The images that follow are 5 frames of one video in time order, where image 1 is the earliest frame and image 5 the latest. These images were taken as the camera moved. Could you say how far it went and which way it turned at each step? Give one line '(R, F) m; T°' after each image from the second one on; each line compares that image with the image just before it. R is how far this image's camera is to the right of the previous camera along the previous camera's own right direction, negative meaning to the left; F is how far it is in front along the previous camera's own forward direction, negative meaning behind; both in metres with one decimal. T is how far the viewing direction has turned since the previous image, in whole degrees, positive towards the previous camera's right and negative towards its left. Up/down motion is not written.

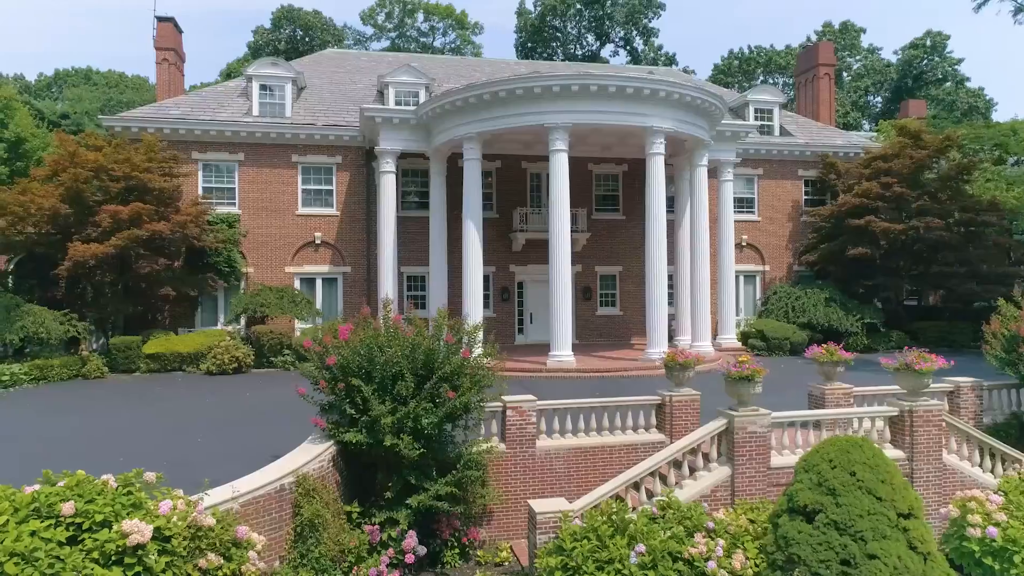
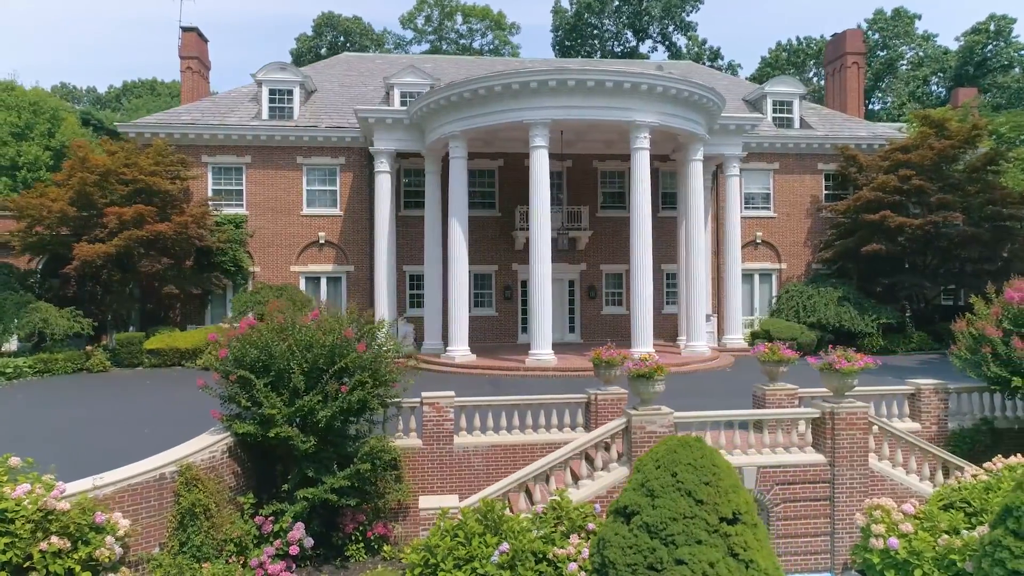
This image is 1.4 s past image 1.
(+2.0, +0.2) m; -5°
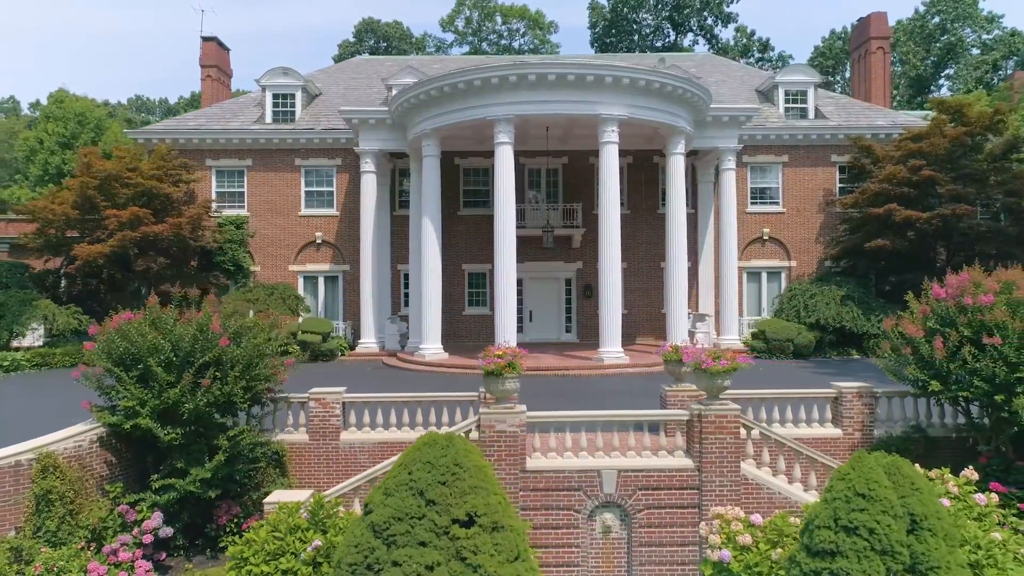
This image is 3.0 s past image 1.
(+2.5, +0.3) m; -6°
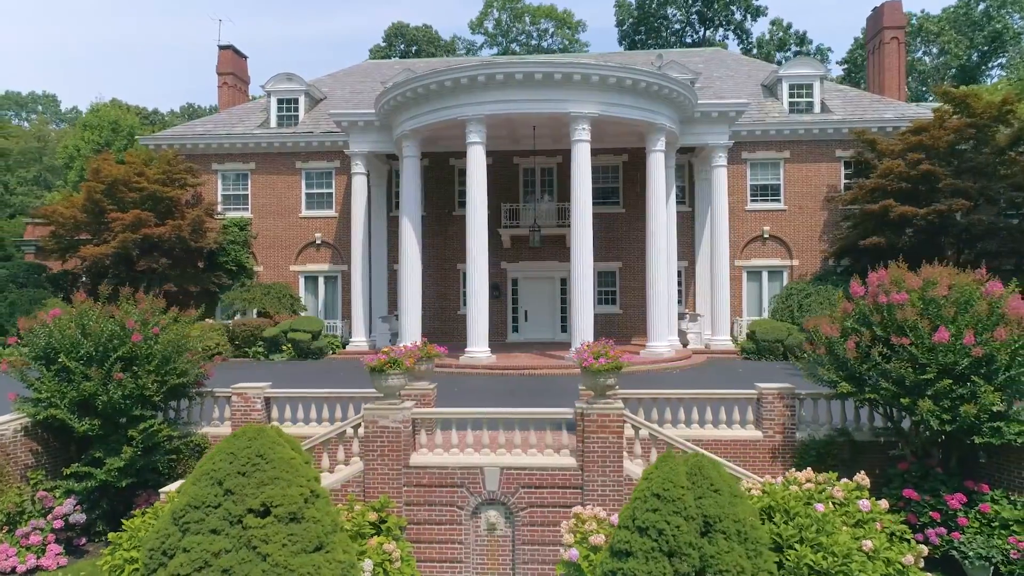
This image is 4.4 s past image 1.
(+1.9, 0.0) m; -5°
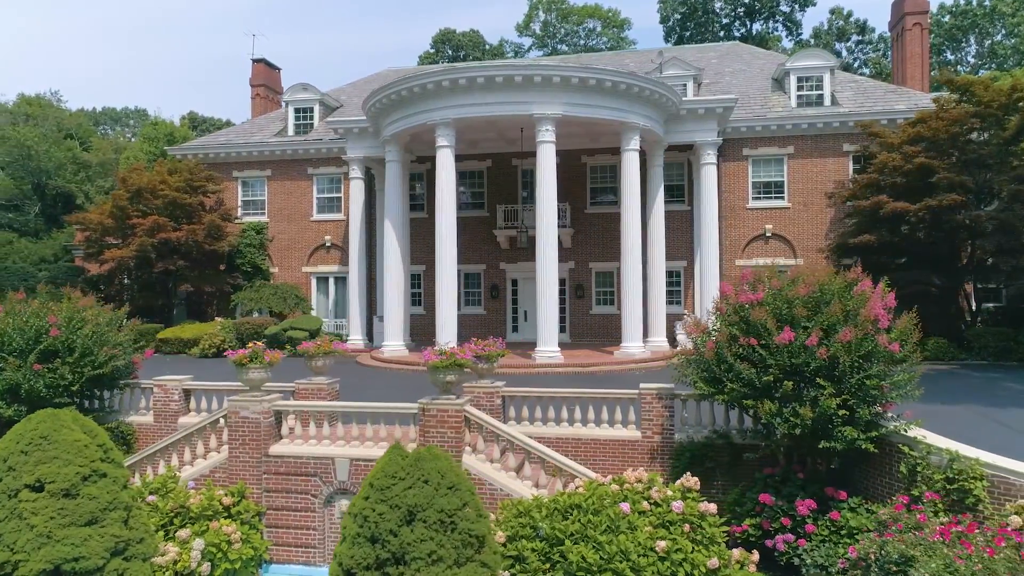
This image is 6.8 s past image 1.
(+2.7, -0.1) m; -7°
